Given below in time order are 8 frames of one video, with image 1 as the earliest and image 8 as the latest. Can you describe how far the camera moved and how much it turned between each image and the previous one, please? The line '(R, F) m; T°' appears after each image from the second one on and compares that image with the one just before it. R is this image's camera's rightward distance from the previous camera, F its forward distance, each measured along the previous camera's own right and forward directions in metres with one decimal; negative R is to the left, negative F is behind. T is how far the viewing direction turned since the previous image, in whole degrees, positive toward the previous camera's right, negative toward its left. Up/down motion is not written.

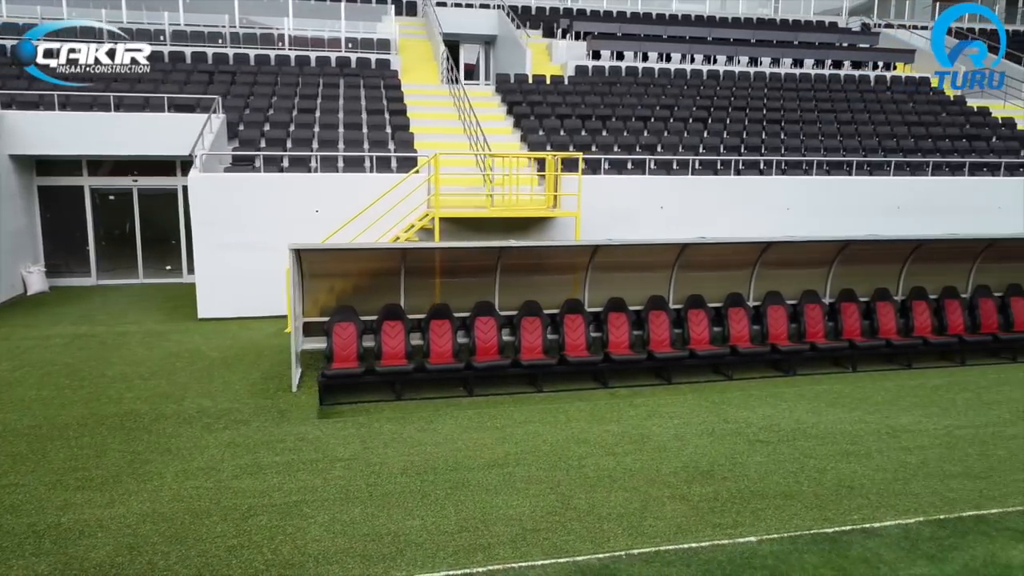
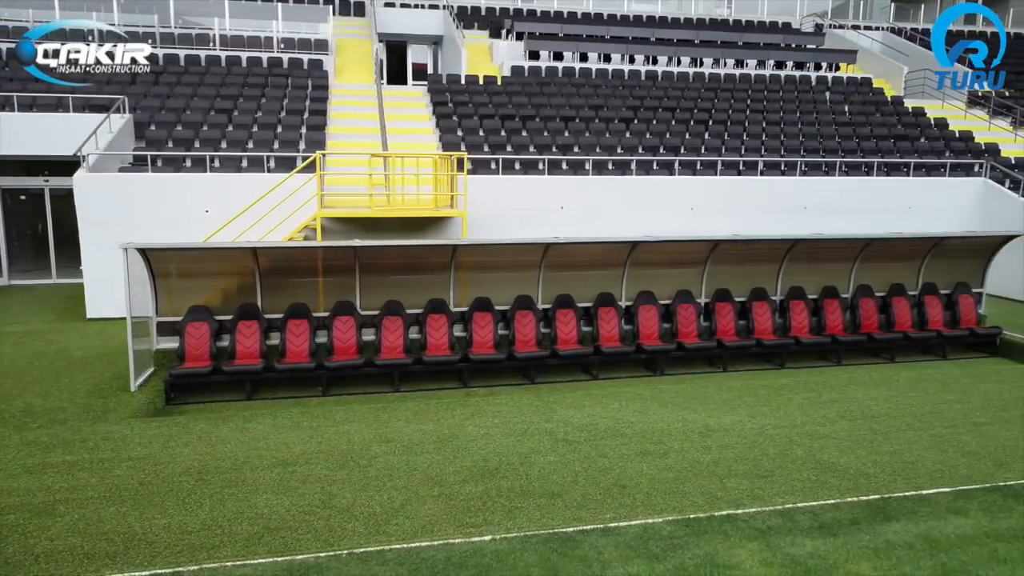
(+1.6, 0.0) m; 0°
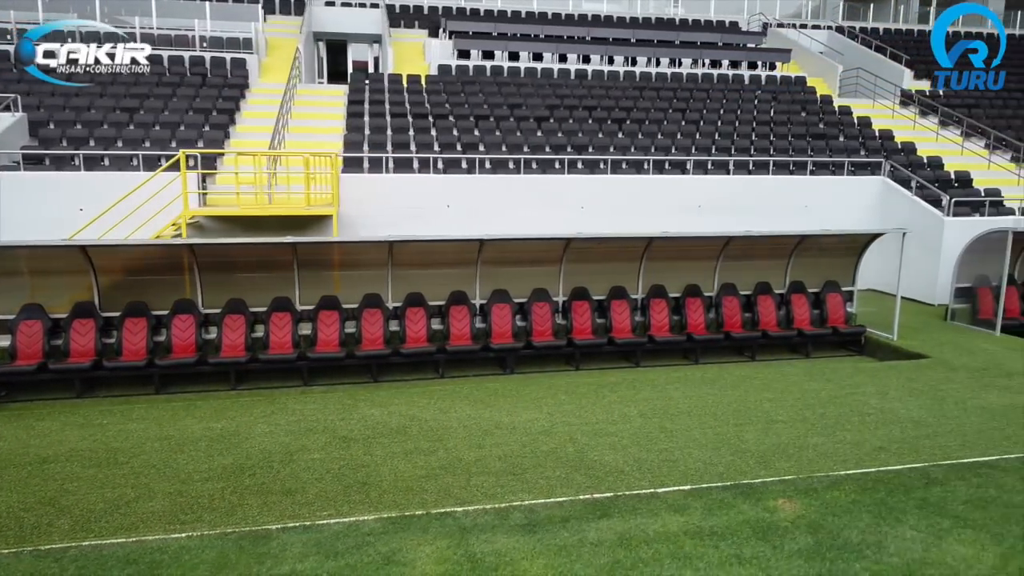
(+1.9, 0.0) m; 0°
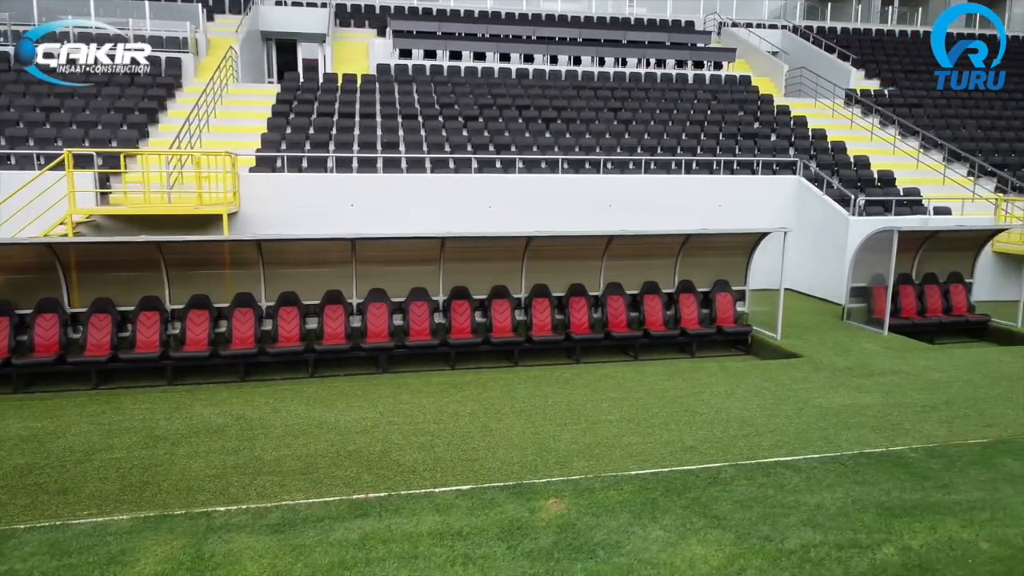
(+1.6, 0.0) m; 0°
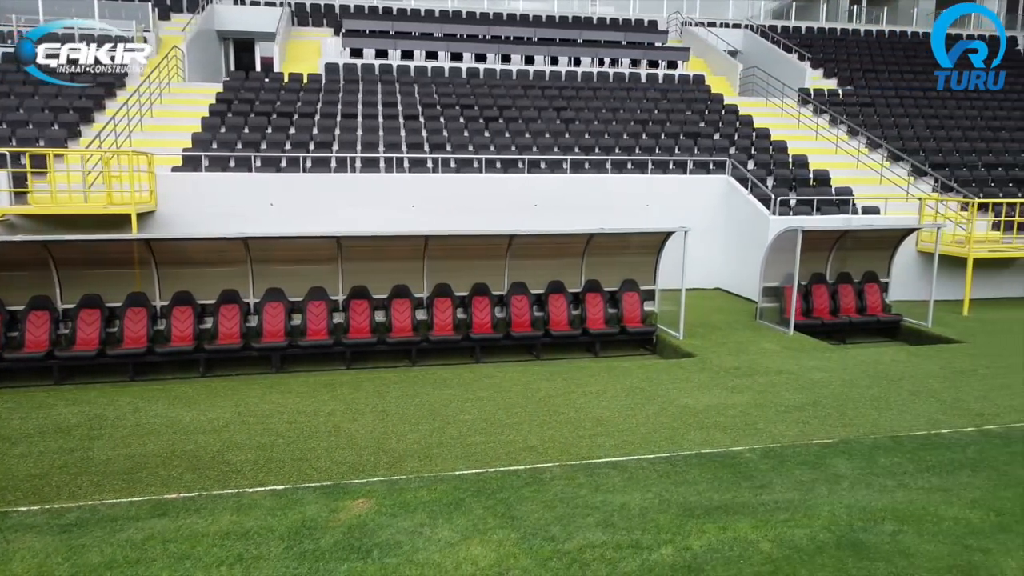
(+1.3, 0.0) m; 0°
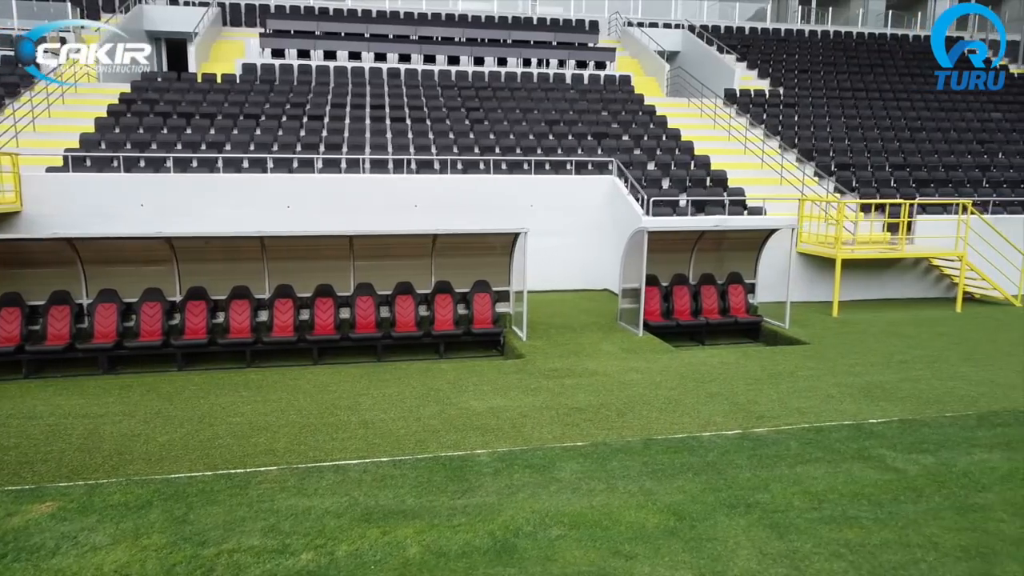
(+2.1, 0.0) m; 0°
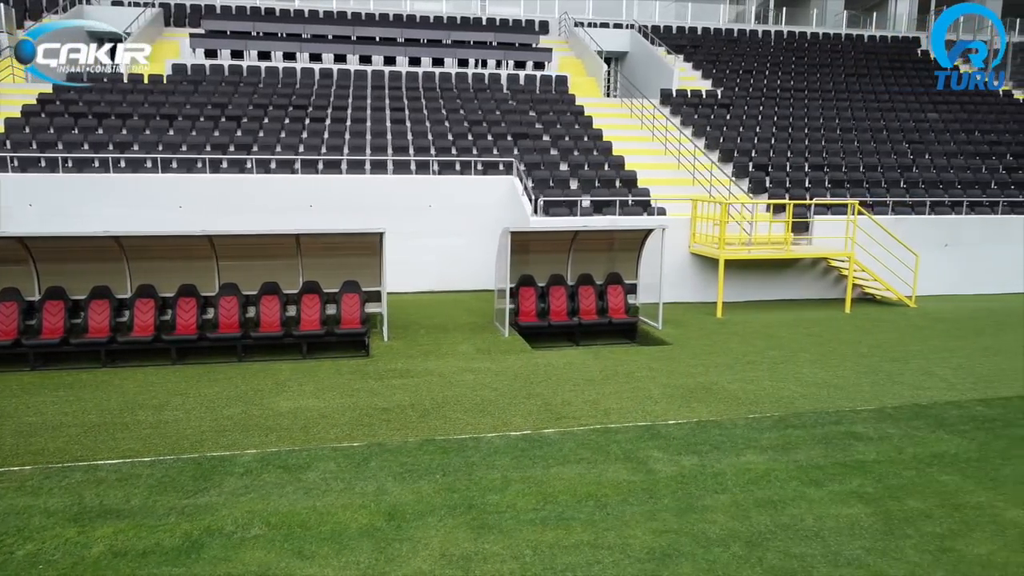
(+1.9, 0.0) m; 0°
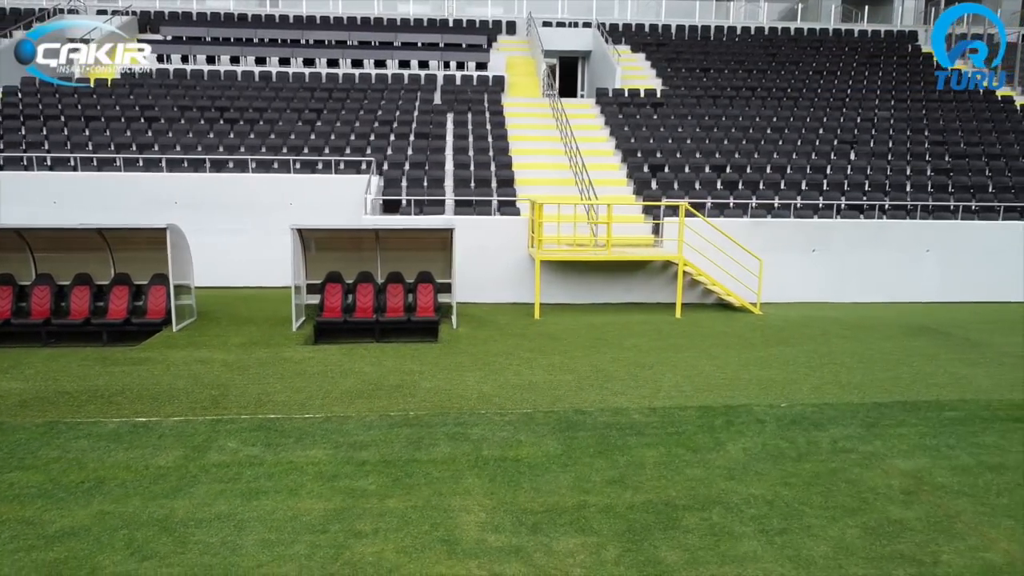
(+4.1, +0.1) m; -6°
